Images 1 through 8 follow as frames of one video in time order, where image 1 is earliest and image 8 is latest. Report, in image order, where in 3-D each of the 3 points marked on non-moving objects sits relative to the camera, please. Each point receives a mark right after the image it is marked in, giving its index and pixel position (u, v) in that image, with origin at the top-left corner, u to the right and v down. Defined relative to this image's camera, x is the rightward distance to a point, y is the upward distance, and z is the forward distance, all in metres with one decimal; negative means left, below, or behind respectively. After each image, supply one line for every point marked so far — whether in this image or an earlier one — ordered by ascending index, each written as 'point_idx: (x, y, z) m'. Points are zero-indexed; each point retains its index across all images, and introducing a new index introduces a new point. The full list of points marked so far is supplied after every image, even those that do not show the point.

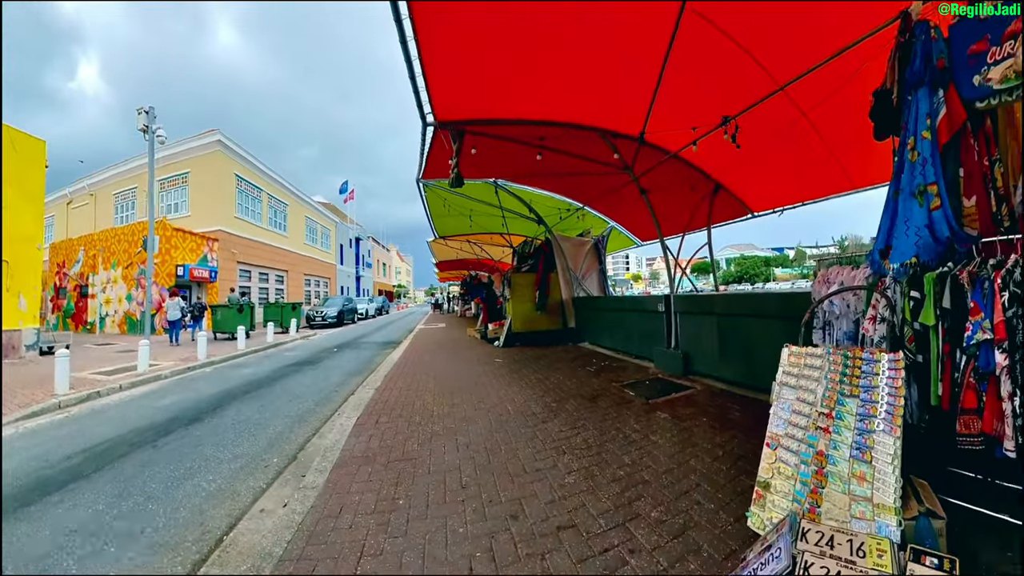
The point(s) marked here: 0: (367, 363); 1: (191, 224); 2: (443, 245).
0: (-3.8, -1.8, +10.2) m
1: (-15.6, +2.8, +18.5) m
2: (-2.6, +1.6, +15.3) m
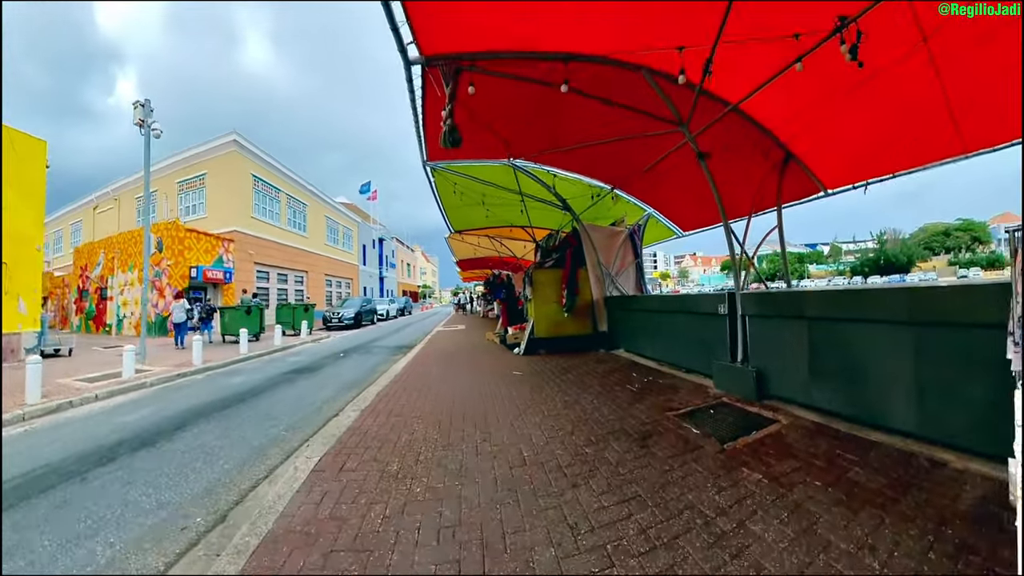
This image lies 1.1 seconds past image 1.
0: (-3.2, -1.7, +9.0) m
1: (-14.5, +2.7, +18.1) m
2: (-1.8, +1.6, +14.1) m
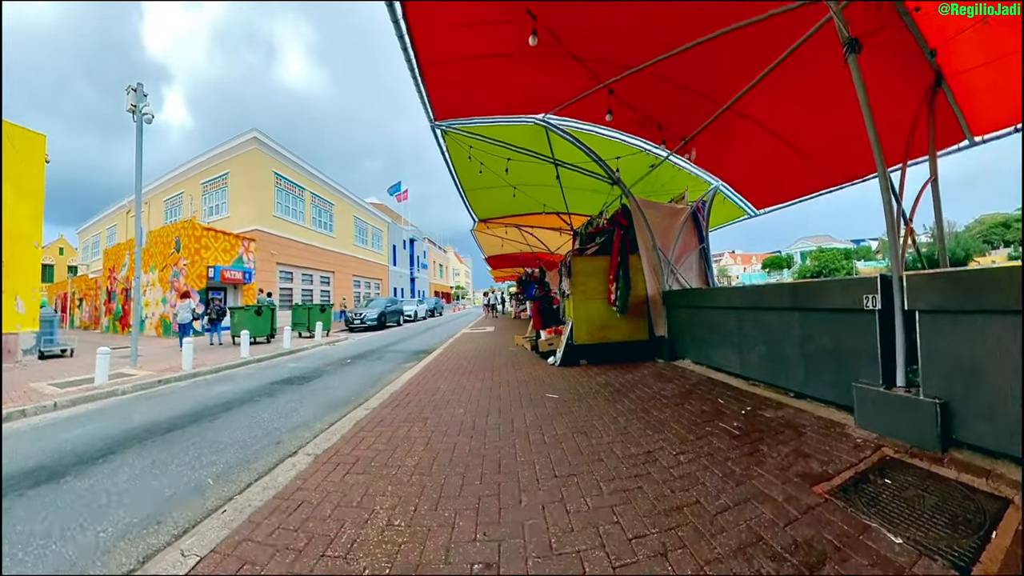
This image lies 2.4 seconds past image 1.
0: (-2.6, -1.6, +7.4) m
1: (-13.0, +2.7, +17.5) m
2: (-0.8, +1.7, +12.4) m
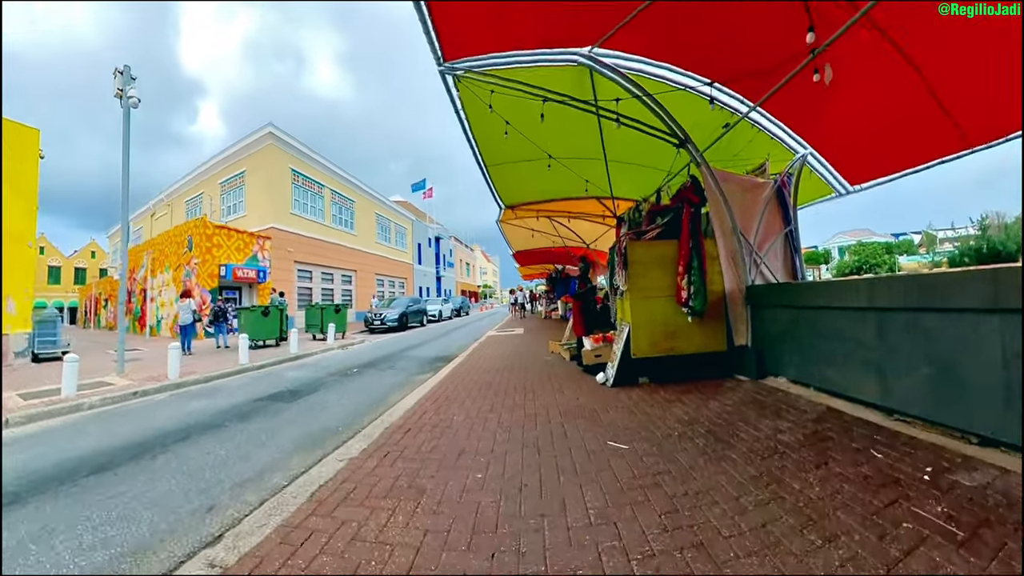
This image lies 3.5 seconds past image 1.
0: (-2.1, -1.6, +6.1) m
1: (-11.8, +2.8, +16.8) m
2: (+0.1, +1.8, +10.9) m
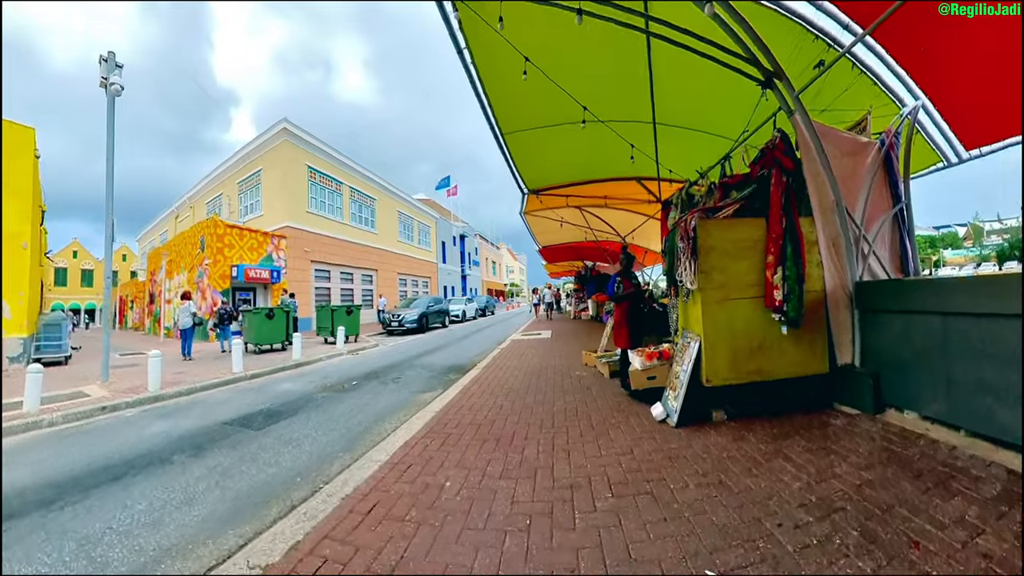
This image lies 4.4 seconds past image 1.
0: (-1.8, -1.6, +5.0) m
1: (-10.7, +2.8, +16.4) m
2: (+0.8, +1.8, +9.6) m
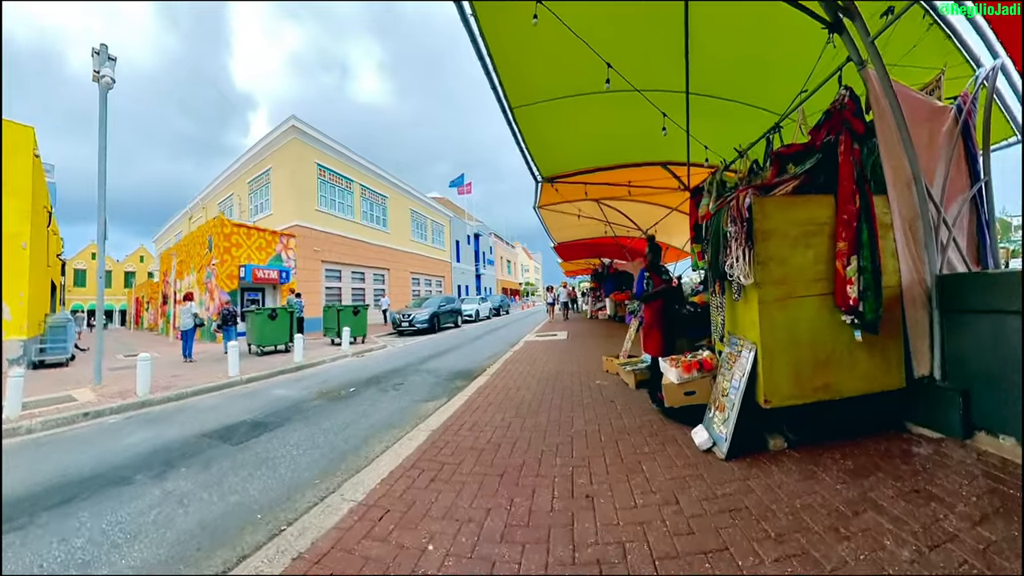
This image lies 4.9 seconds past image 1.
0: (-1.6, -1.6, +4.4) m
1: (-10.1, +2.7, +16.2) m
2: (+1.0, +1.9, +8.9) m
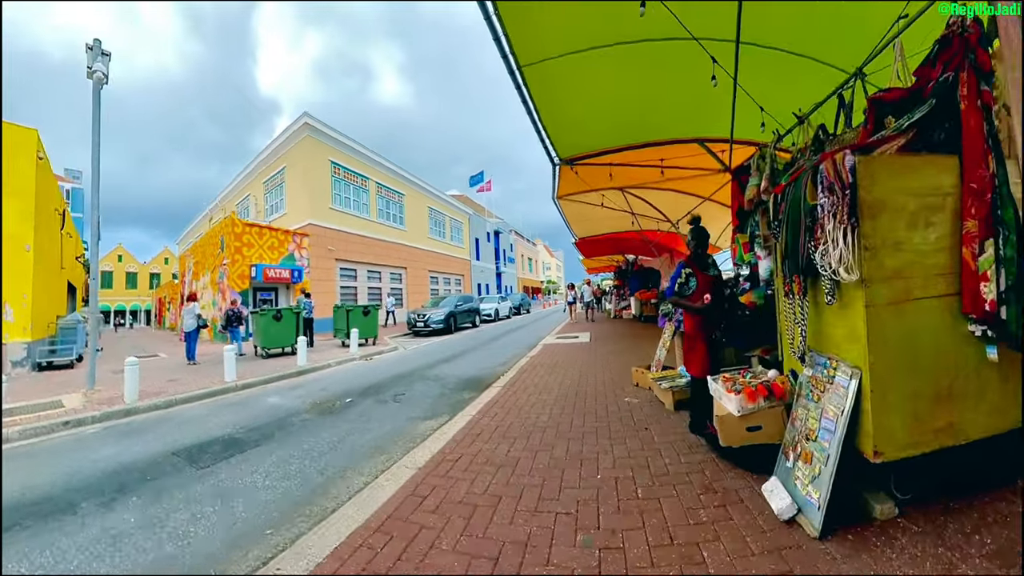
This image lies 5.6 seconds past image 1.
0: (-1.5, -1.6, +3.8) m
1: (-9.4, +2.8, +16.0) m
2: (+1.4, +1.9, +8.1) m
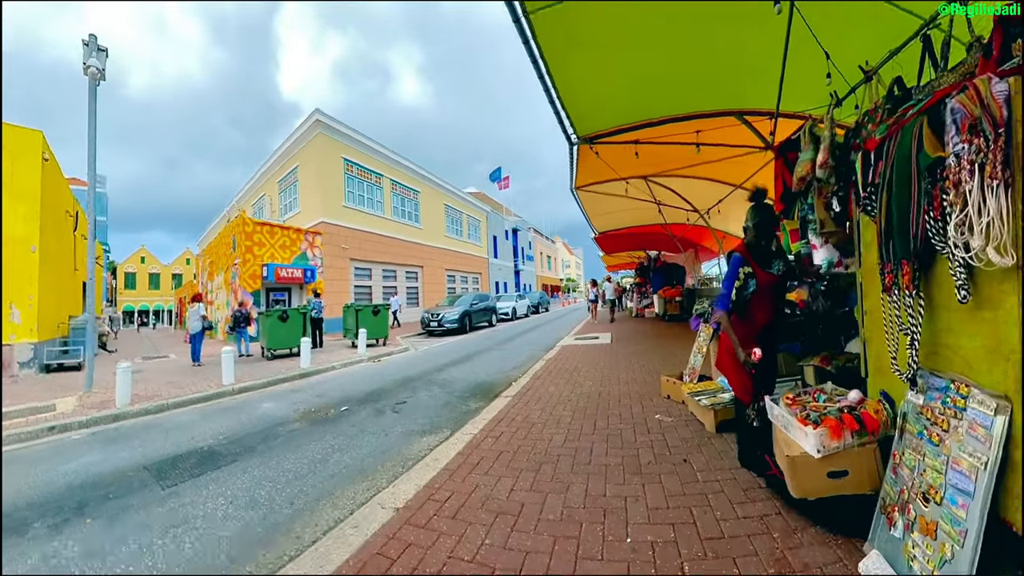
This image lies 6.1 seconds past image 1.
0: (-1.5, -1.6, +3.3) m
1: (-8.7, +2.8, +15.9) m
2: (+1.6, +2.0, +7.5) m
